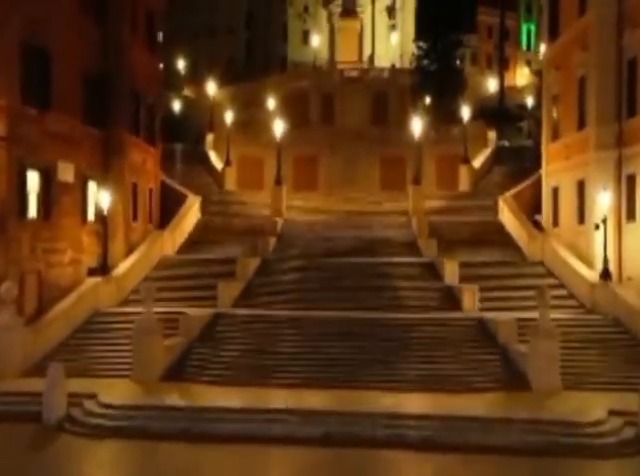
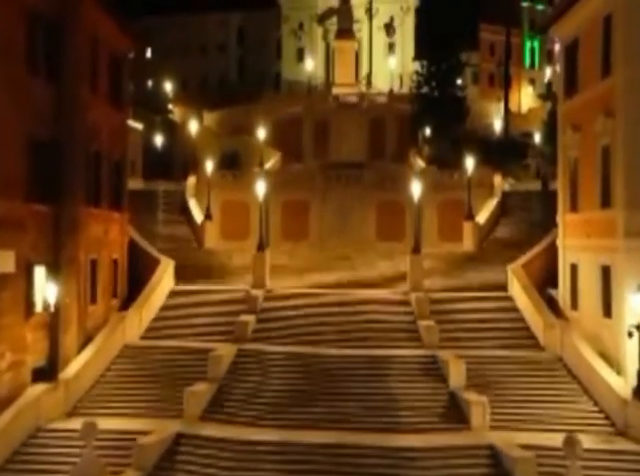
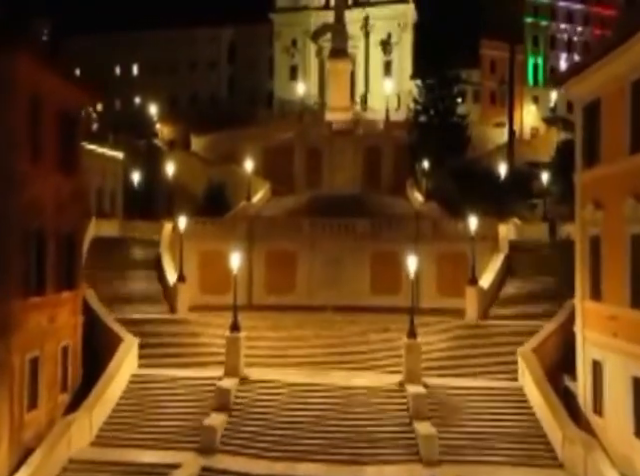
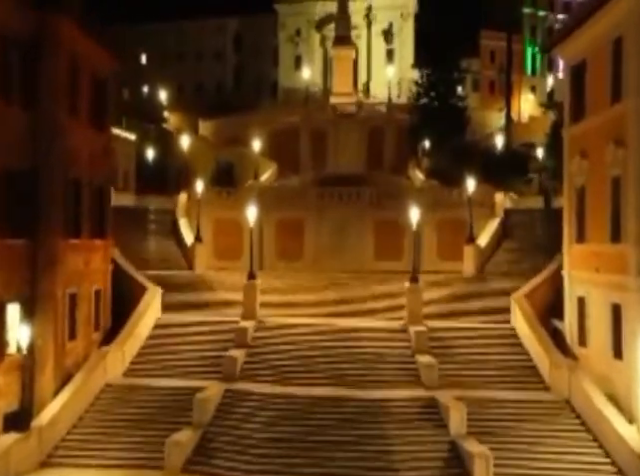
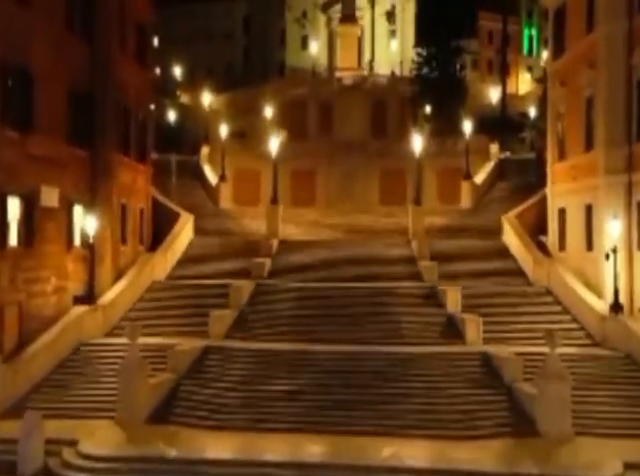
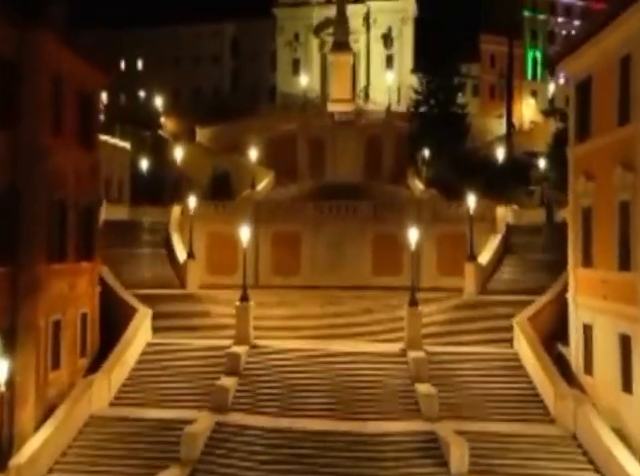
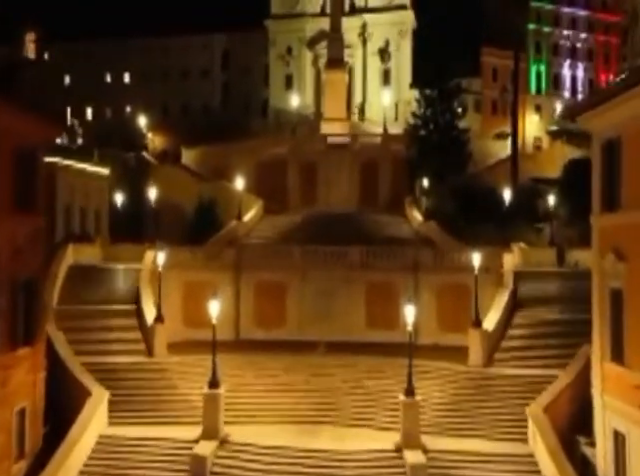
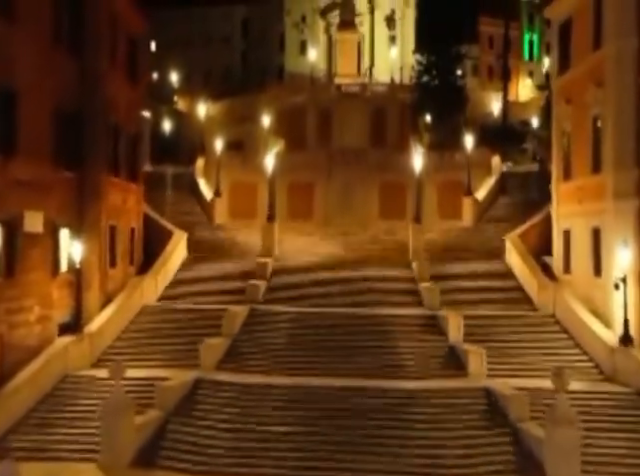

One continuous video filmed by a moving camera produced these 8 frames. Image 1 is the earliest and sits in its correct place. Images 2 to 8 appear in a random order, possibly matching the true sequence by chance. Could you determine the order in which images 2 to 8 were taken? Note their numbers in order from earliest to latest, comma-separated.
5, 8, 2, 4, 6, 3, 7
